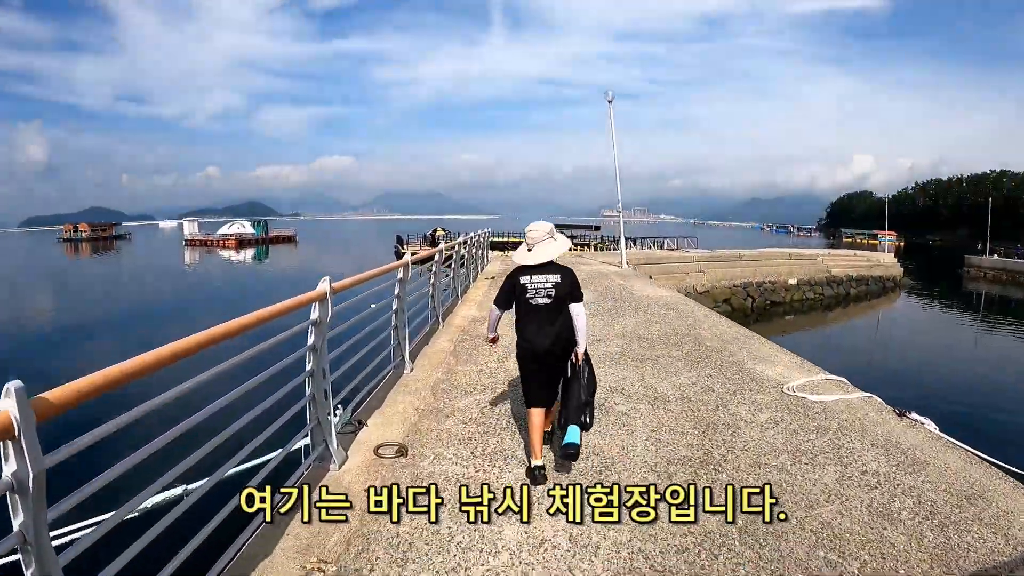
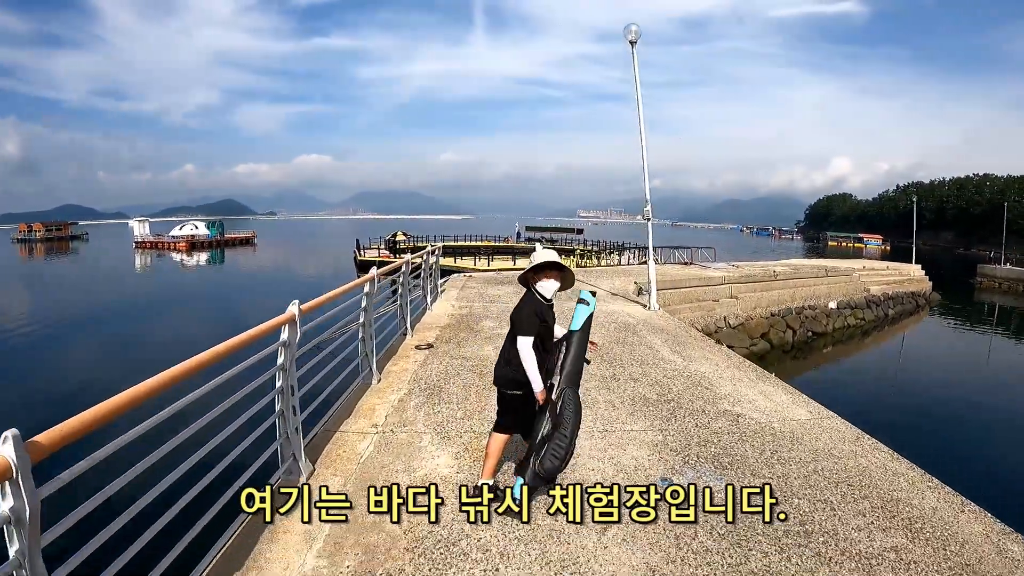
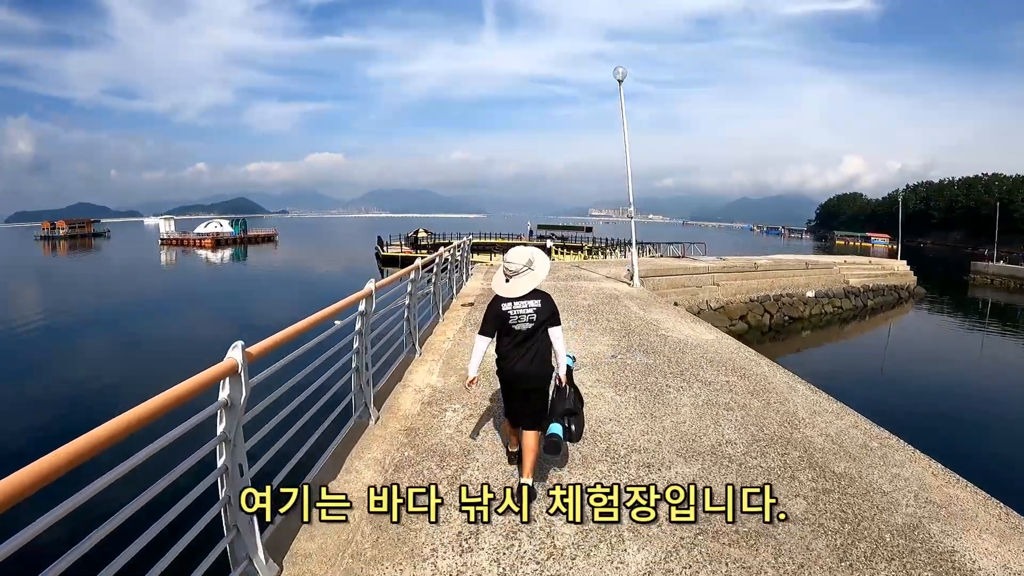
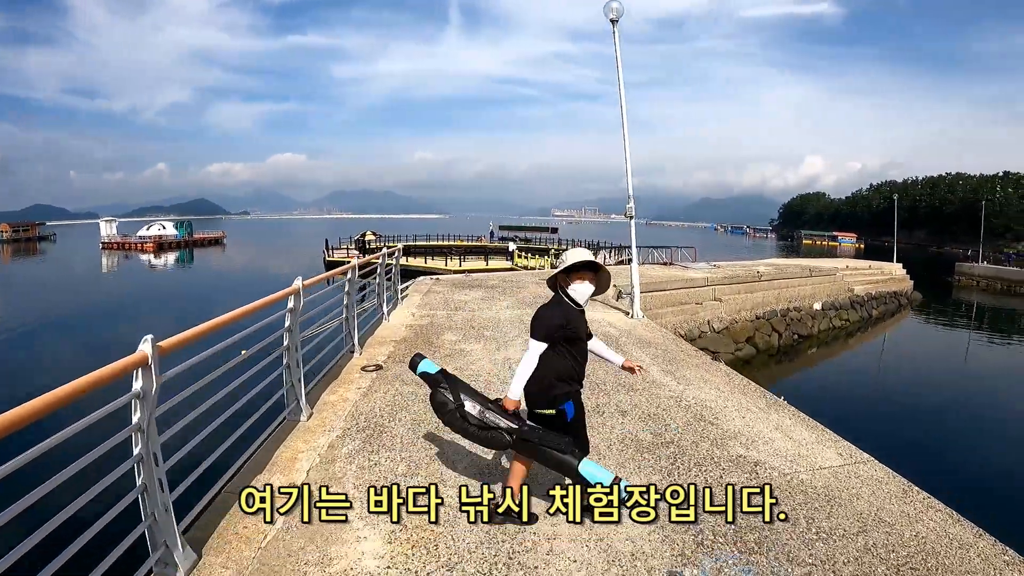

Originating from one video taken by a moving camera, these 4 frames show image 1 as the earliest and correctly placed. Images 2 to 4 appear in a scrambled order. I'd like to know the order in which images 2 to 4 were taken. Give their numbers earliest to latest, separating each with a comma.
3, 2, 4
